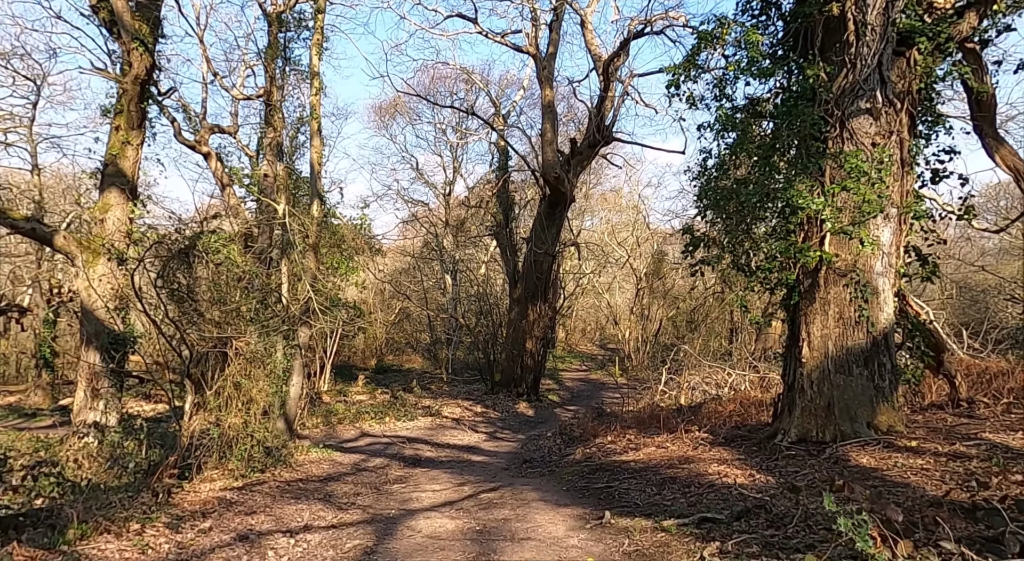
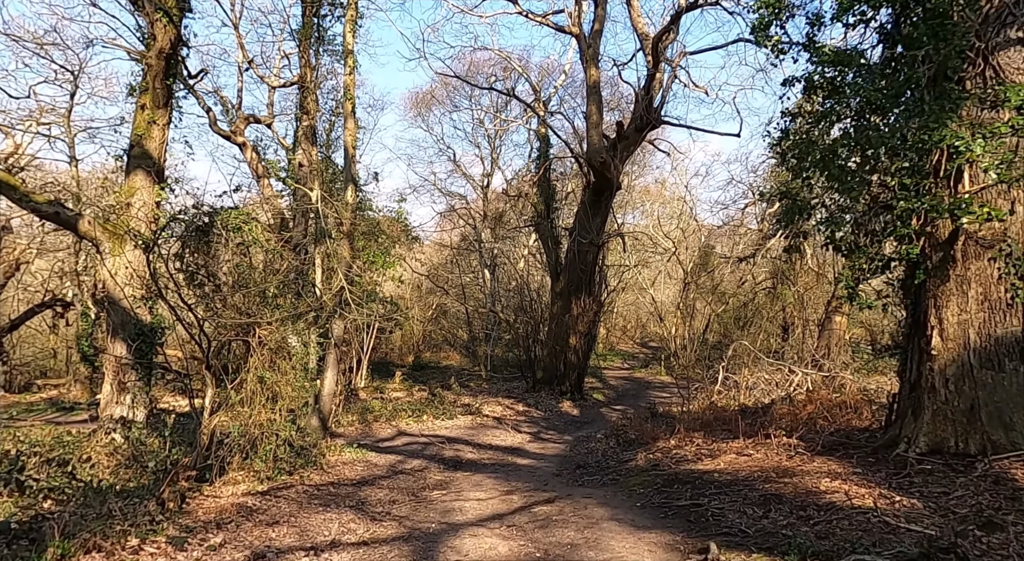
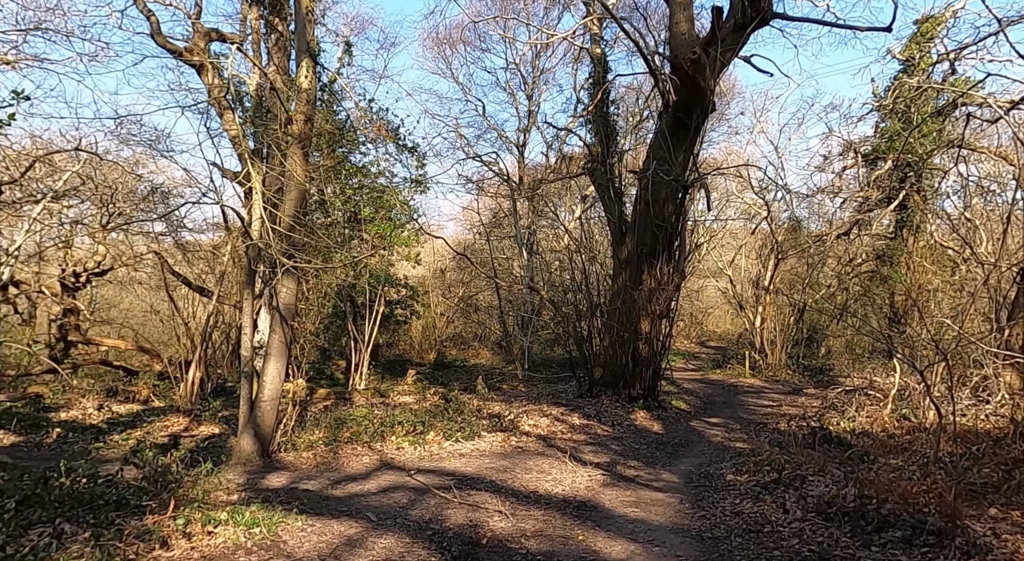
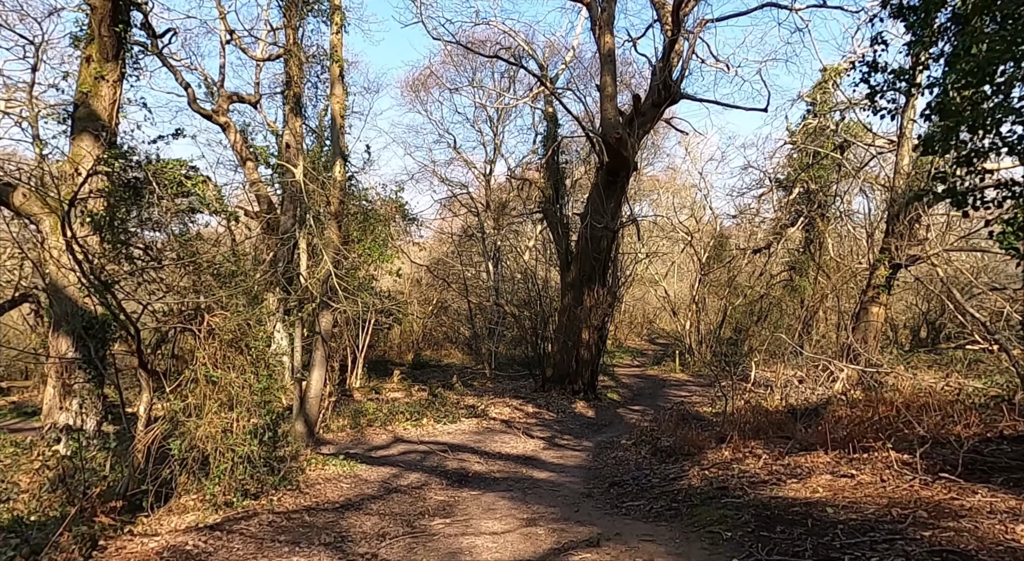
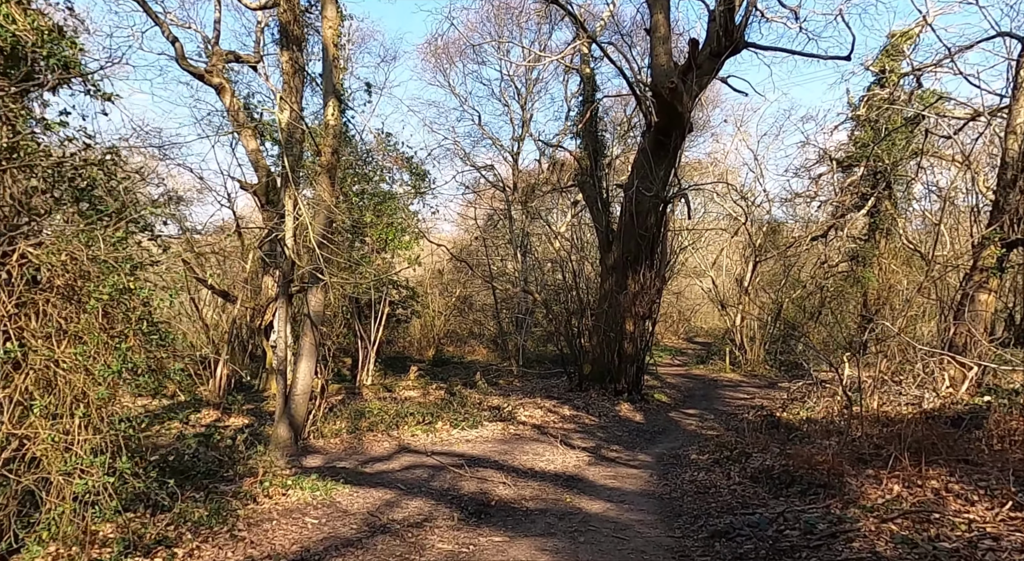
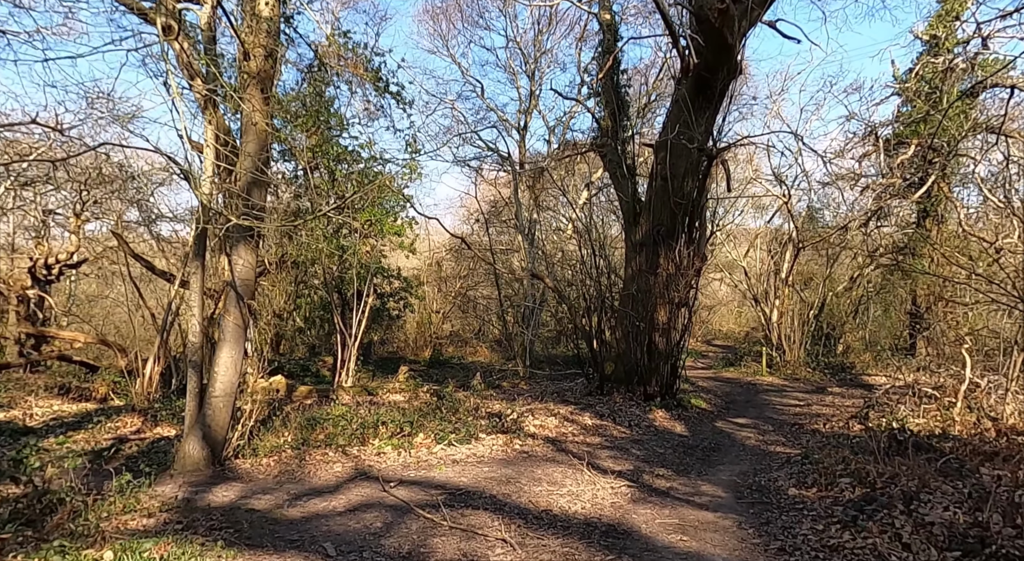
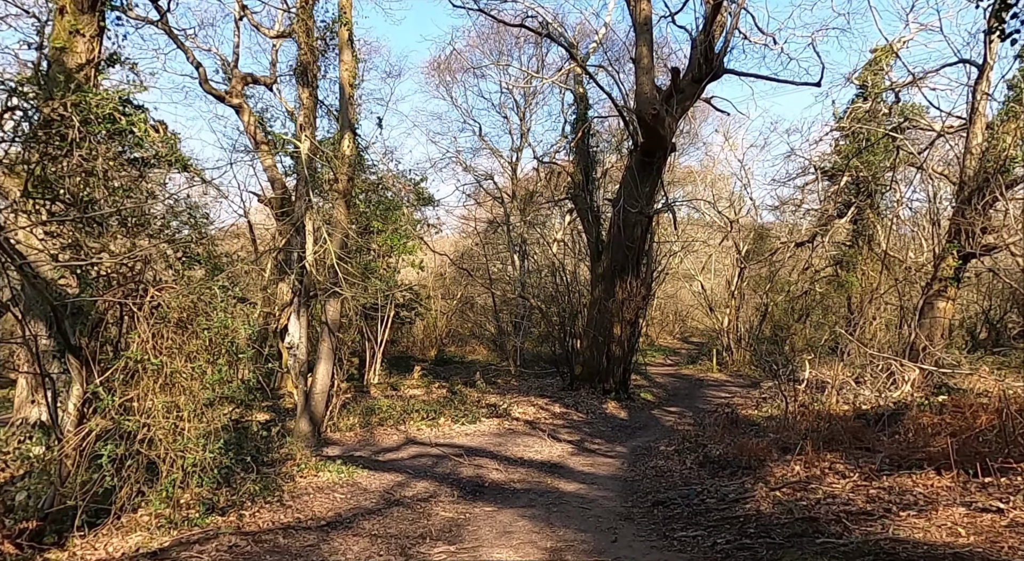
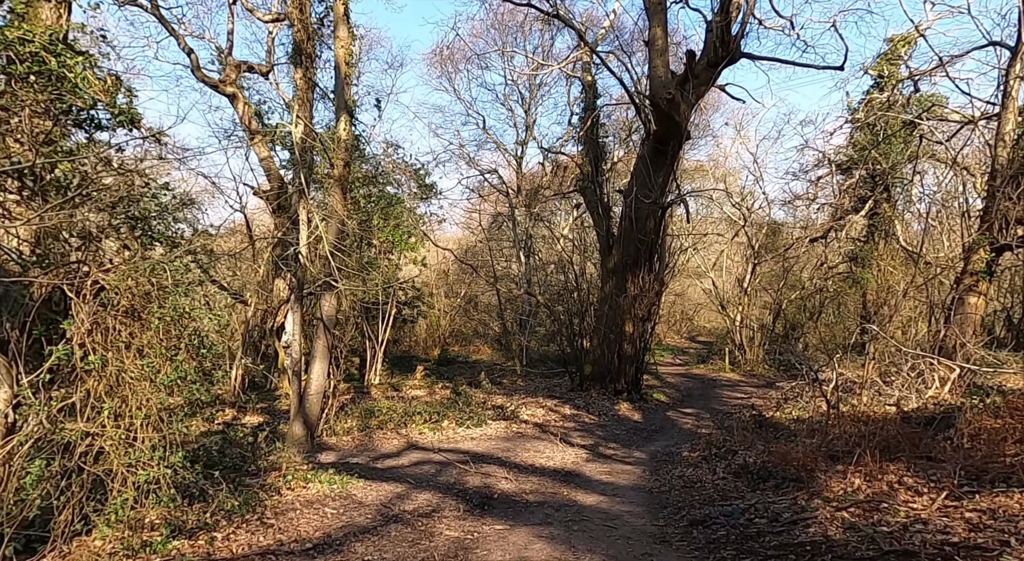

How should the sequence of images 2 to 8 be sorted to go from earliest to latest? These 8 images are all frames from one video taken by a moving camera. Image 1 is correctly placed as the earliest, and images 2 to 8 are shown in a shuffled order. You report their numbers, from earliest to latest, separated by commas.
2, 4, 7, 8, 5, 3, 6
